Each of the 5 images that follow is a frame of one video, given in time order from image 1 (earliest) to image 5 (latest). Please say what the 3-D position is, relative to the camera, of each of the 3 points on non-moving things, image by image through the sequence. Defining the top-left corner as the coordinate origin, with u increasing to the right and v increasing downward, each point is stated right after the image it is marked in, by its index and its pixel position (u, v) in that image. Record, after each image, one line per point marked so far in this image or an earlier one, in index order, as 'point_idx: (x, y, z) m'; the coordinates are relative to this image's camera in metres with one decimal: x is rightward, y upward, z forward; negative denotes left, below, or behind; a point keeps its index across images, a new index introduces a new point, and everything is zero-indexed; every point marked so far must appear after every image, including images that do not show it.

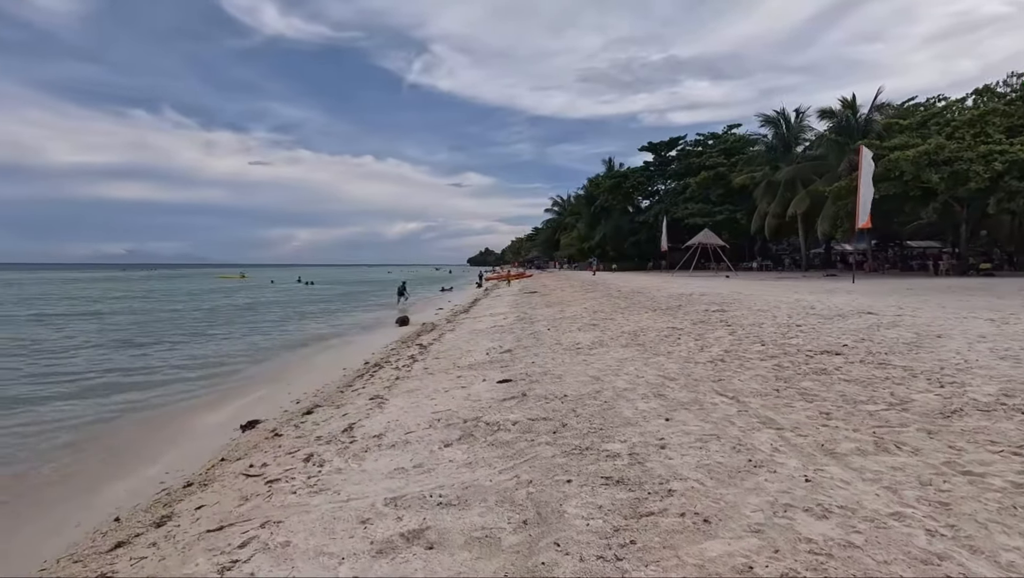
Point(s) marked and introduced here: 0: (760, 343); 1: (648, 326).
0: (+4.3, -0.9, +9.4) m
1: (+3.3, -0.9, +13.0) m
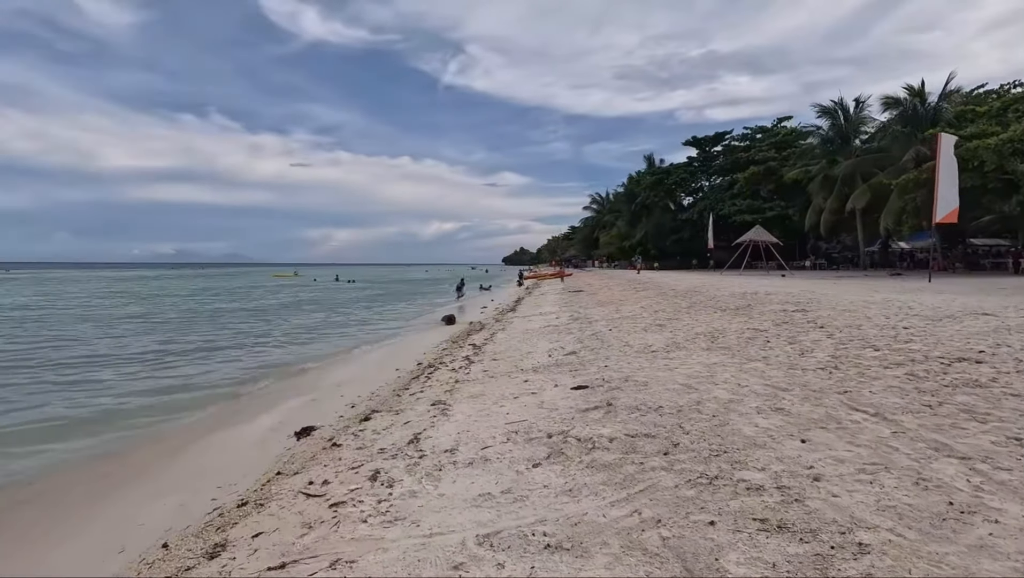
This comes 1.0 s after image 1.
0: (+5.5, -0.9, +8.2) m
1: (+4.6, -0.8, +11.9) m
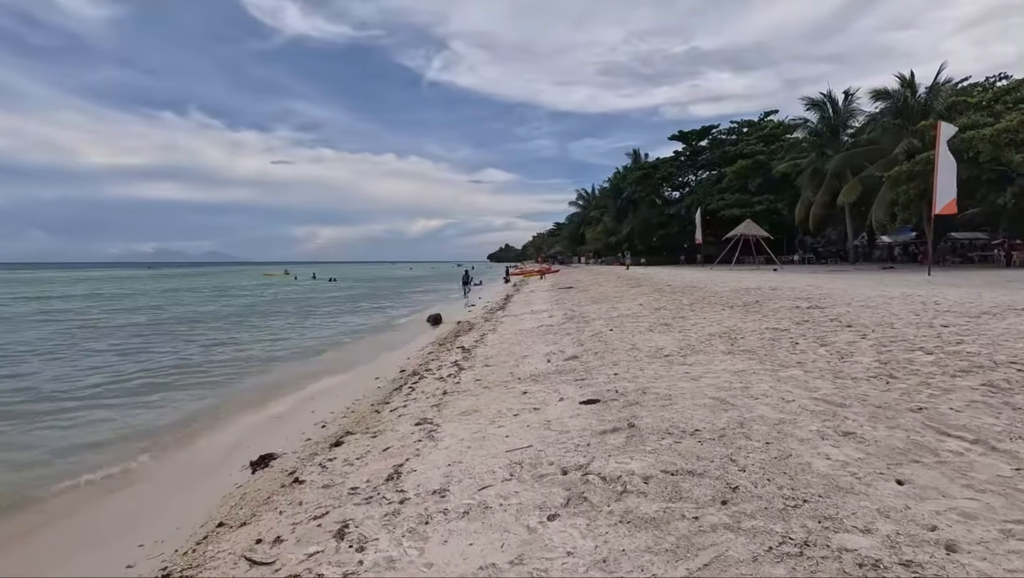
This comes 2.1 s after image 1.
0: (+5.5, -0.8, +7.2) m
1: (+4.5, -0.7, +10.8) m
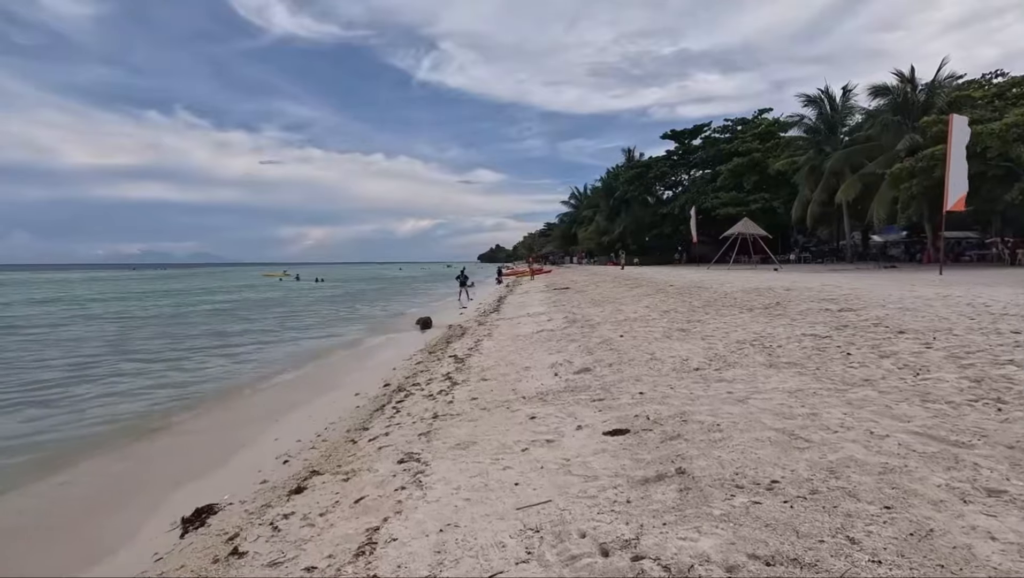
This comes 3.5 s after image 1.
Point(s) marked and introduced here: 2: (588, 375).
0: (+5.5, -0.8, +6.0) m
1: (+4.5, -0.8, +9.6) m
2: (+1.1, -1.3, +8.0) m
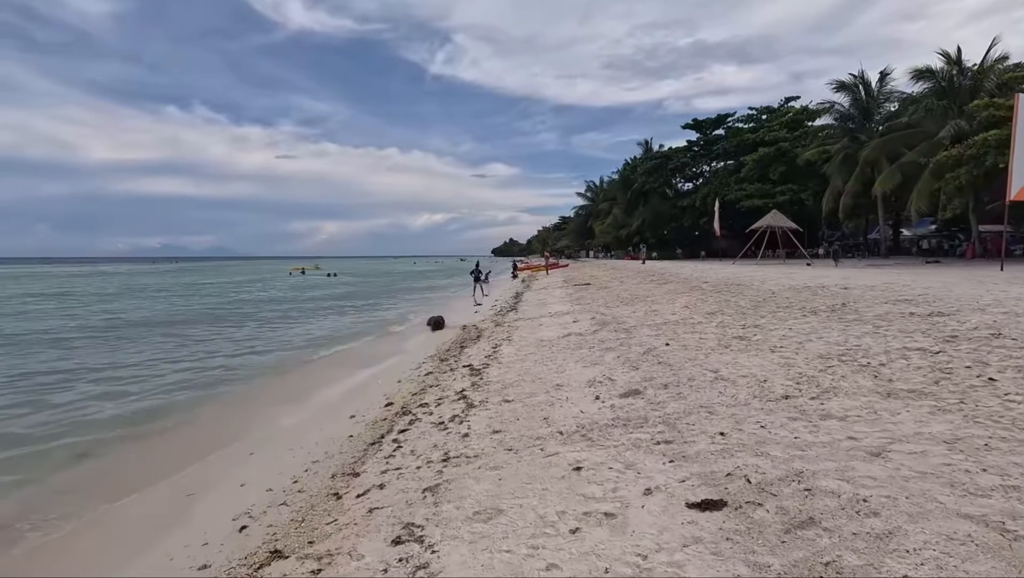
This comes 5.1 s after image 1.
0: (+5.8, -0.9, +4.2) m
1: (+4.9, -0.8, +7.8) m
2: (+1.5, -1.3, +6.3) m
